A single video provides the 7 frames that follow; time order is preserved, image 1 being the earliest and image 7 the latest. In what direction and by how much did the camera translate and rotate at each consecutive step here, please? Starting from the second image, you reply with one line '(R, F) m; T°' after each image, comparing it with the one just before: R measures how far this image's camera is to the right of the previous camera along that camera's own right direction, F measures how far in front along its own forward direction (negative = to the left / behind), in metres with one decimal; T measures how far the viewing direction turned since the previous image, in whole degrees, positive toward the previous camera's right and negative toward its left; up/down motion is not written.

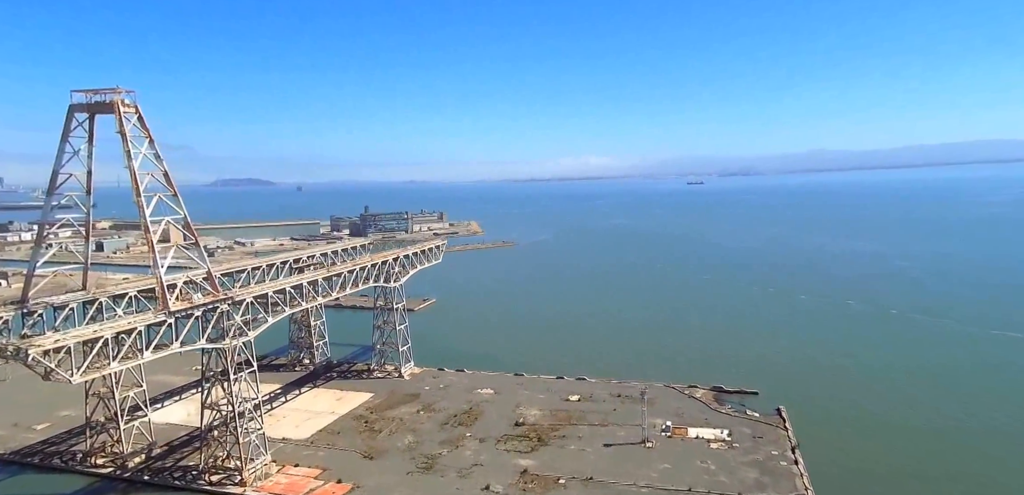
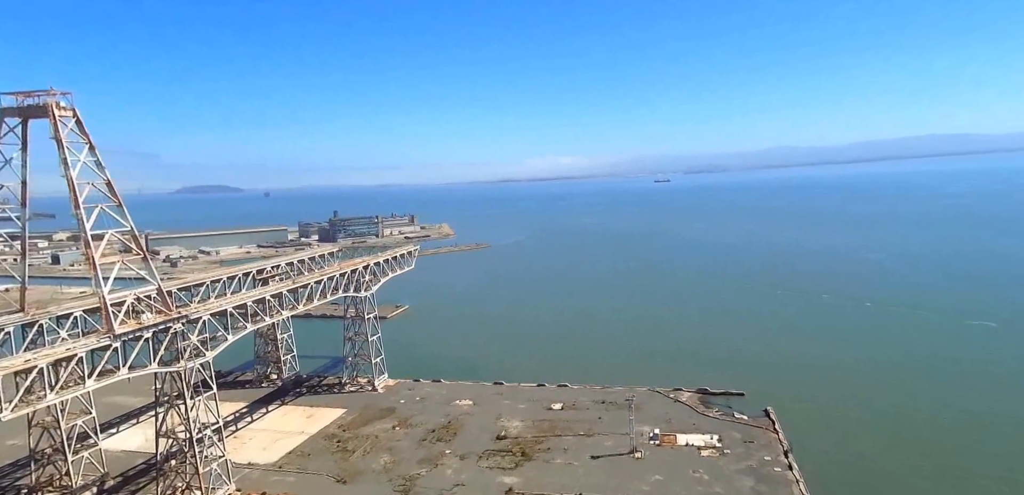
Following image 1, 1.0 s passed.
(-0.1, +0.6) m; +3°
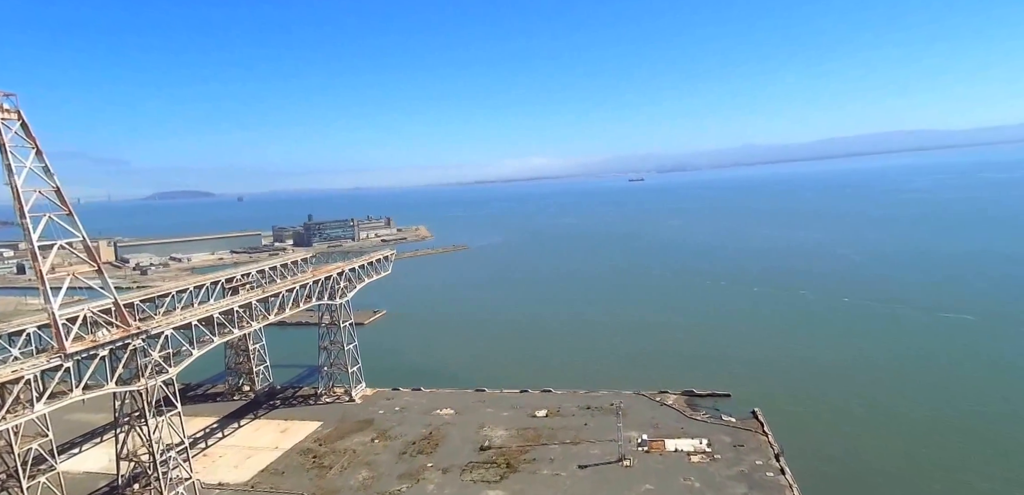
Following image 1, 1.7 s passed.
(0.0, +0.4) m; +2°
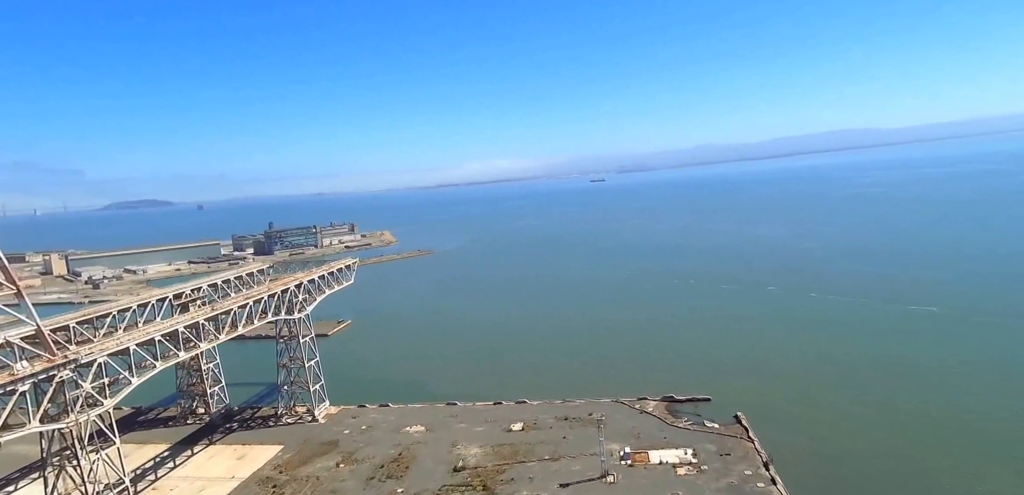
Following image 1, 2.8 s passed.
(-0.1, +0.6) m; +3°
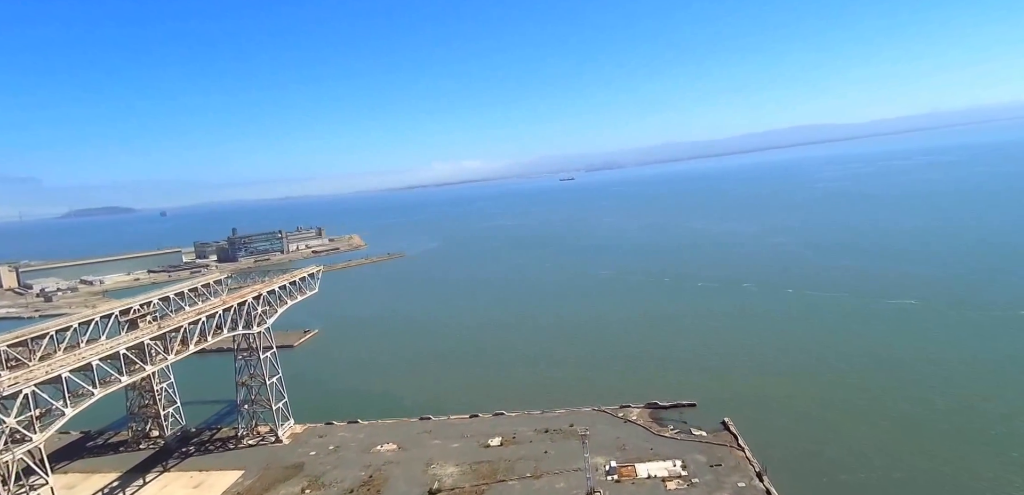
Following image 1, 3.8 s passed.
(-0.1, +0.6) m; +3°
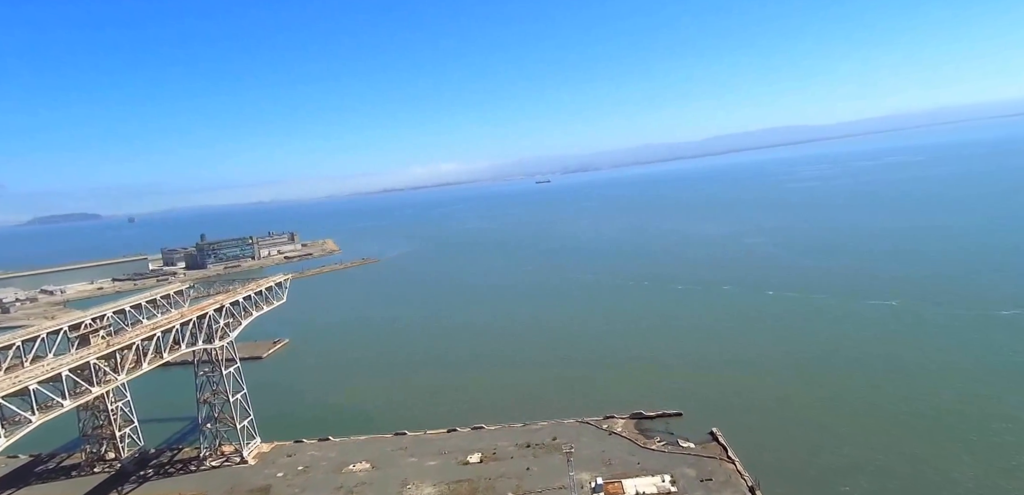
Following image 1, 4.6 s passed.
(0.0, +0.5) m; +2°
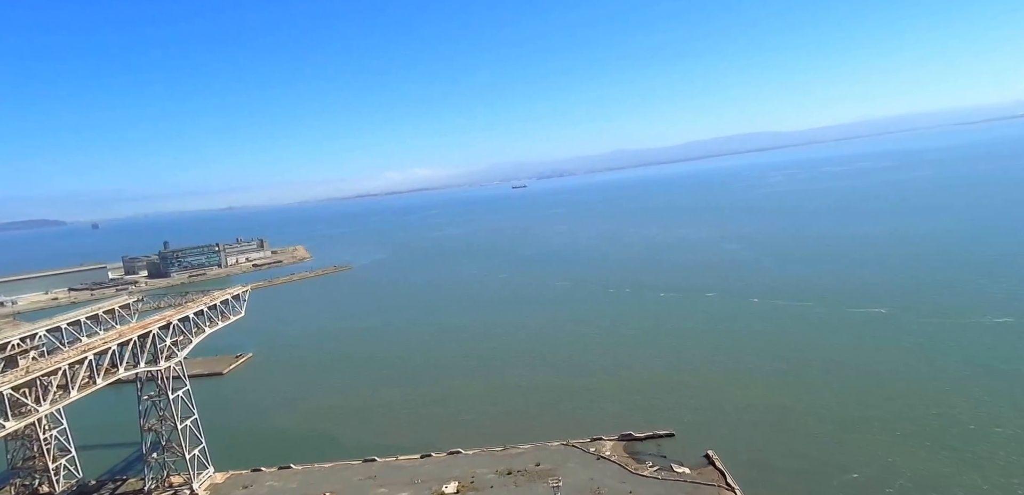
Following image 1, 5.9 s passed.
(-0.1, +0.9) m; +2°
